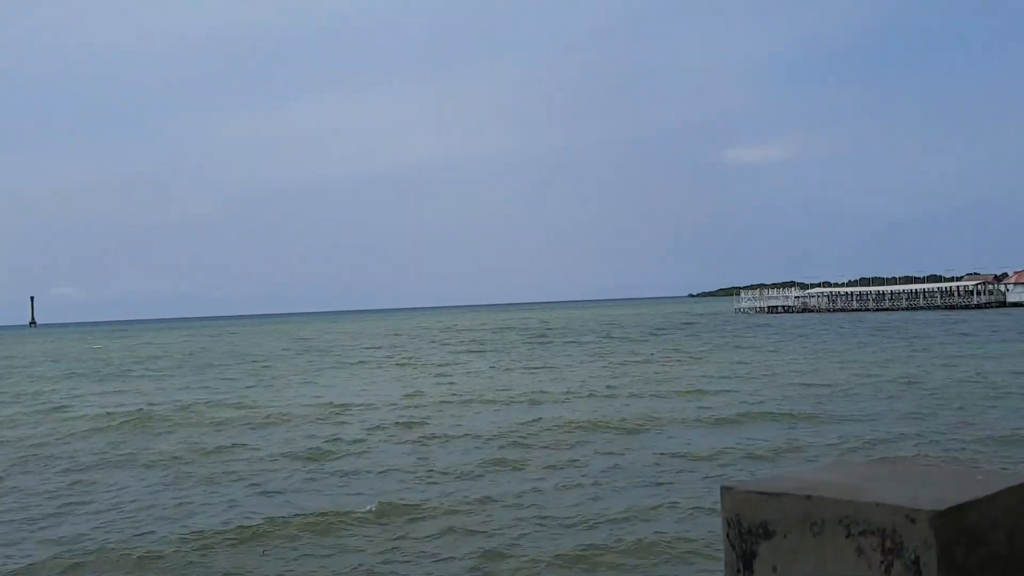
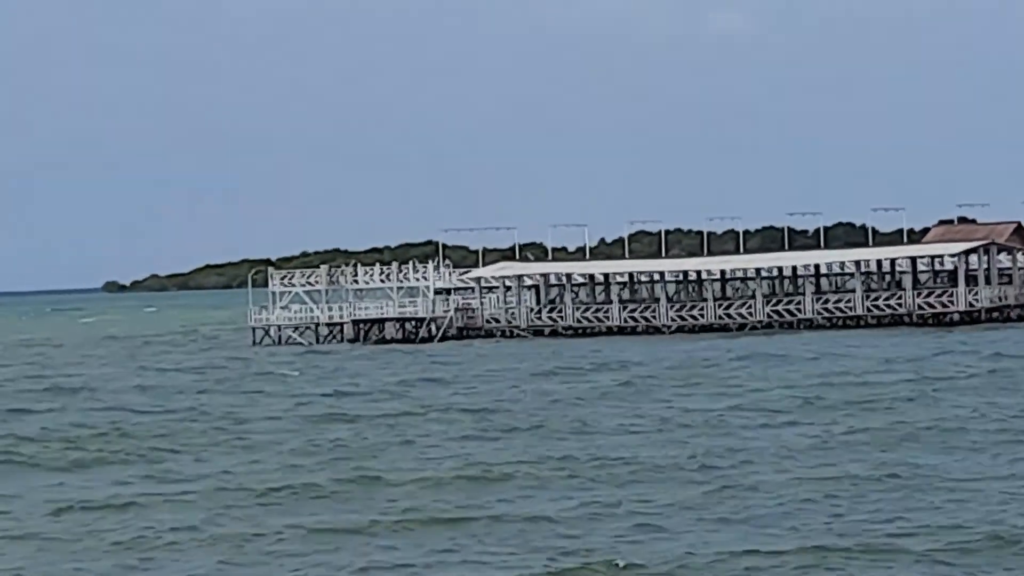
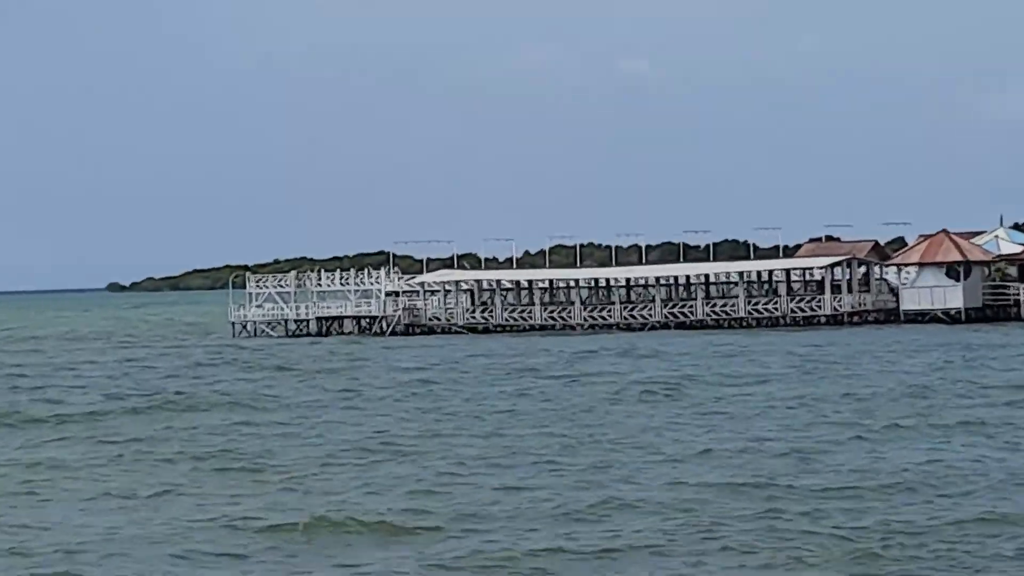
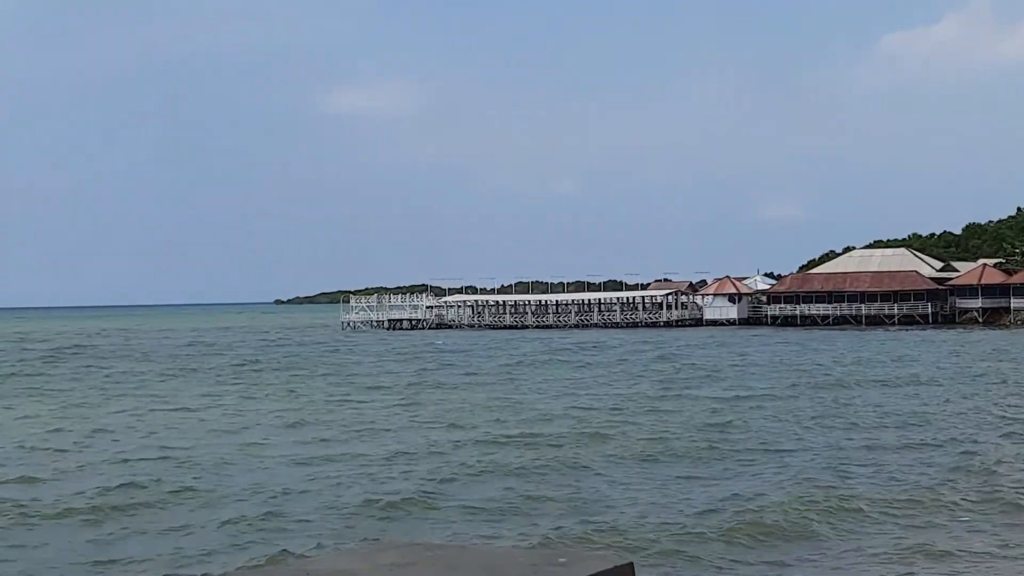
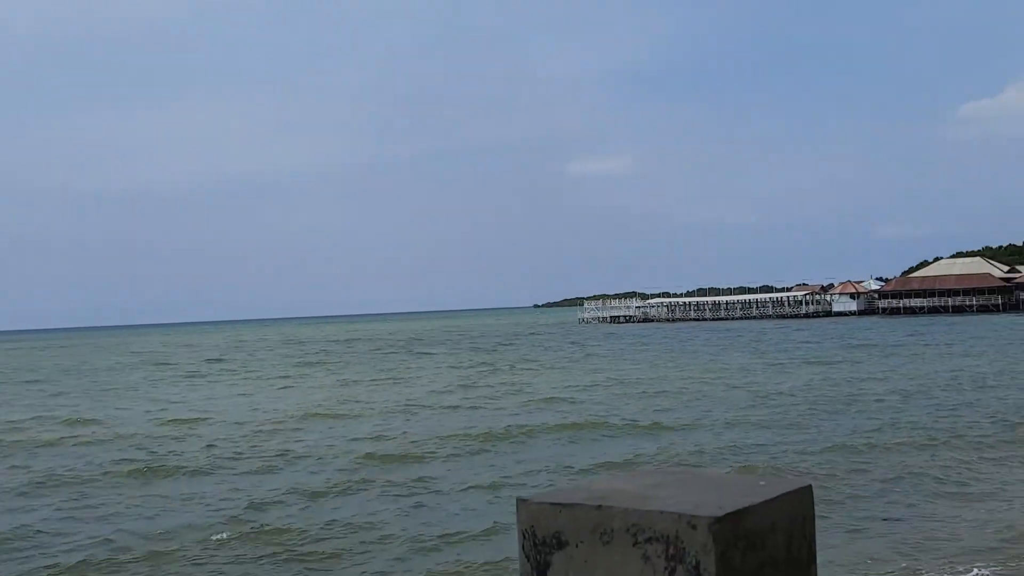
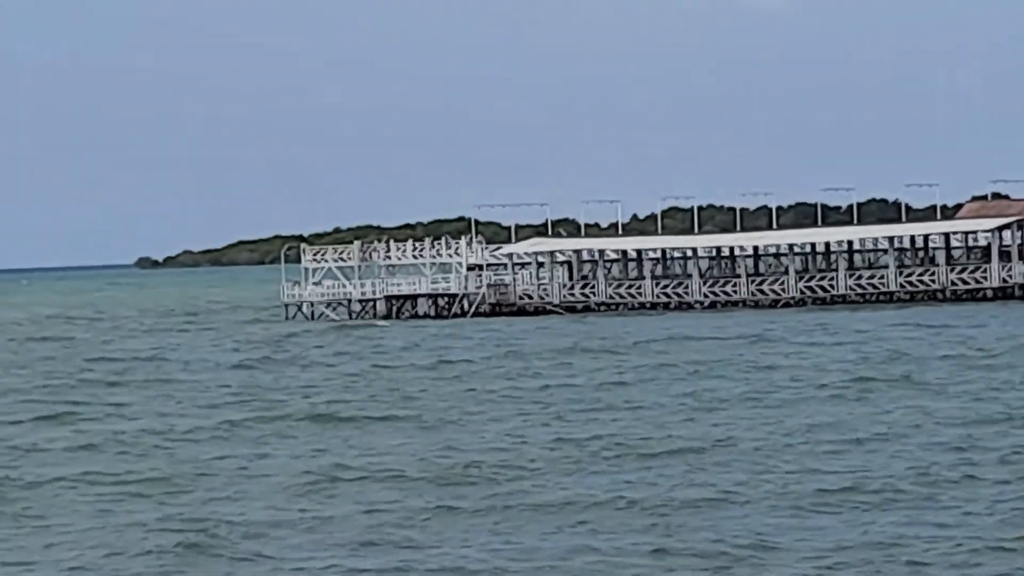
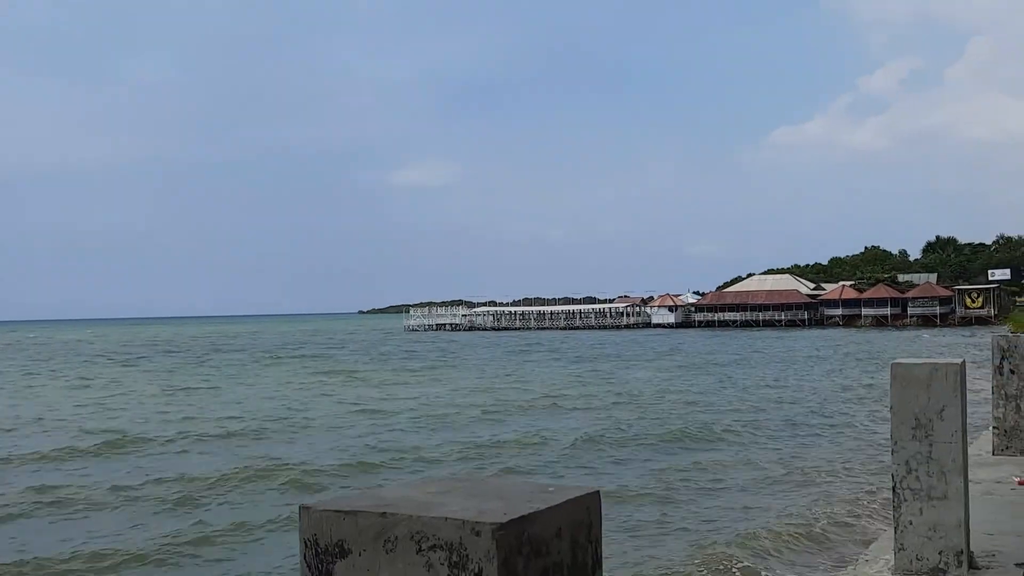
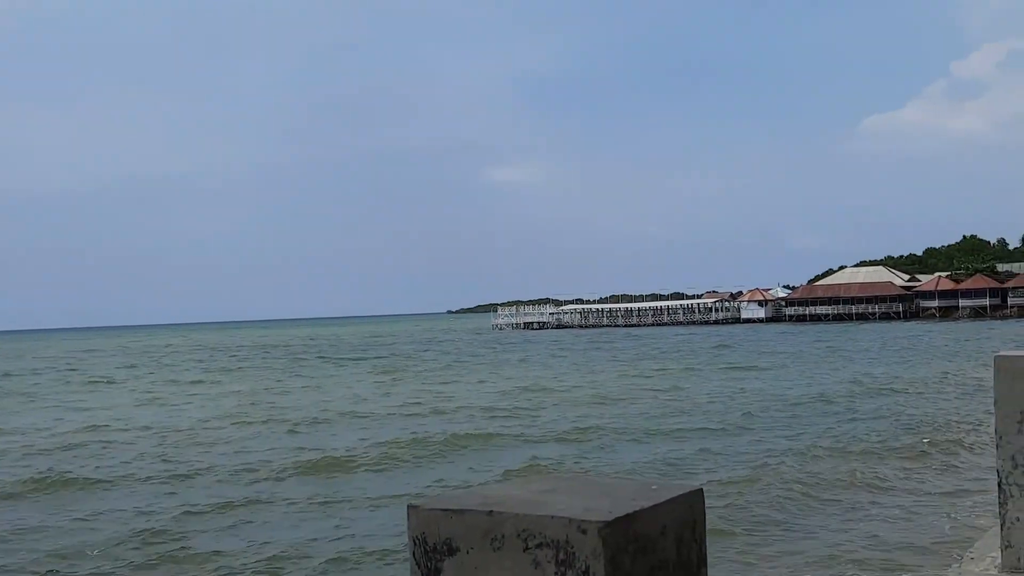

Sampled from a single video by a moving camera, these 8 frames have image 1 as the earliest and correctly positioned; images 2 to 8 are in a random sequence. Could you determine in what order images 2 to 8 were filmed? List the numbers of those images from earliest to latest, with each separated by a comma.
5, 8, 7, 4, 3, 2, 6
